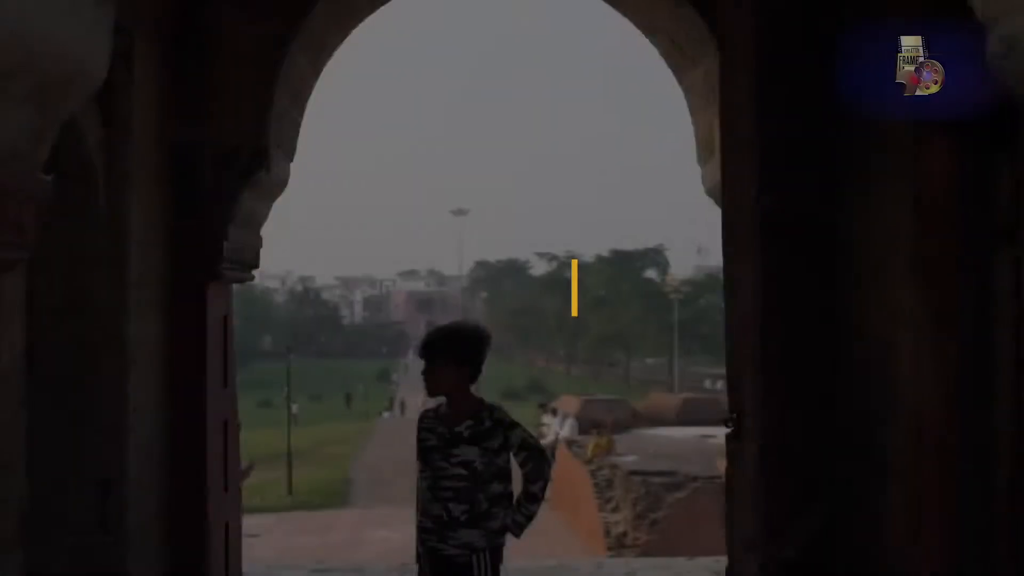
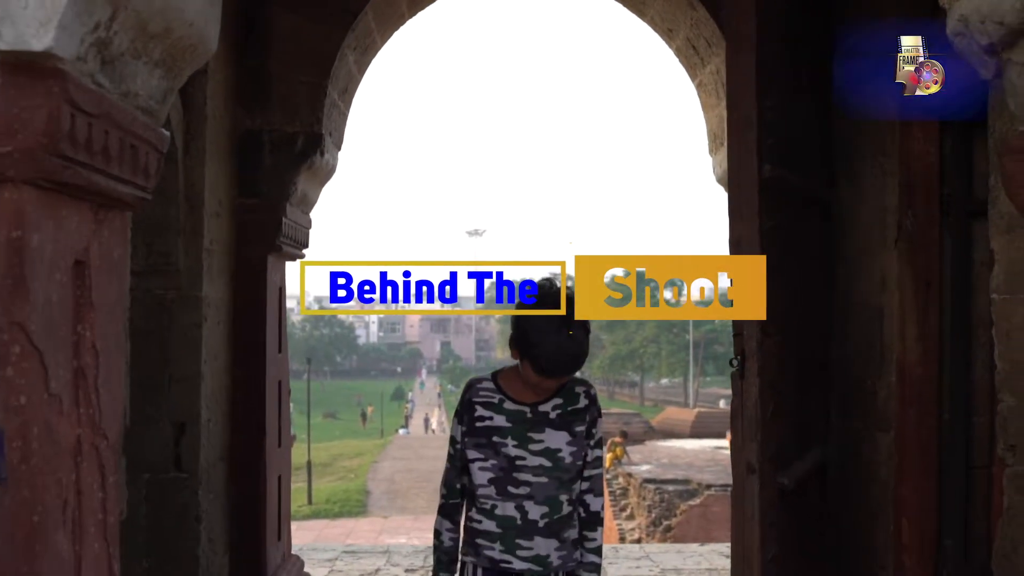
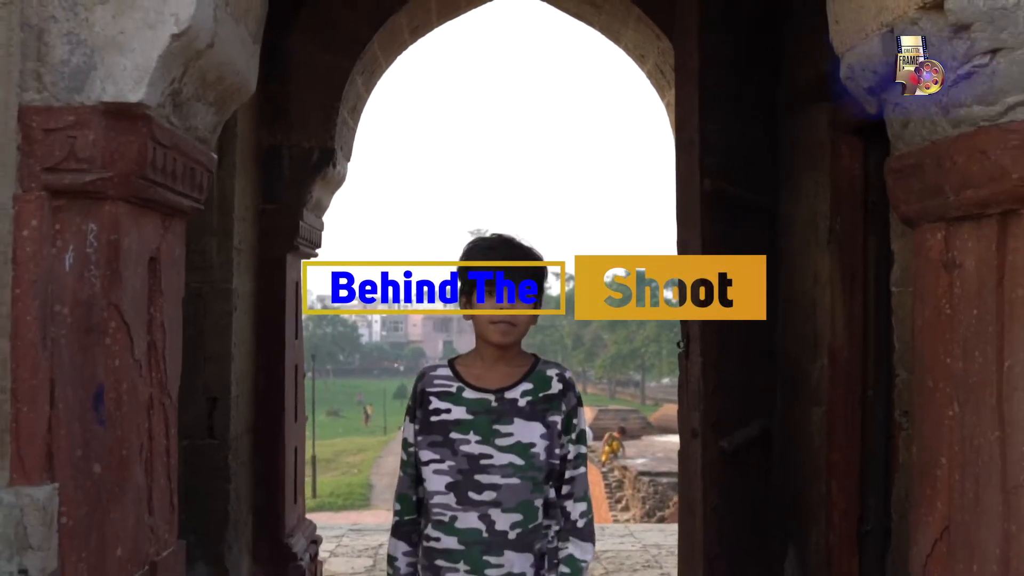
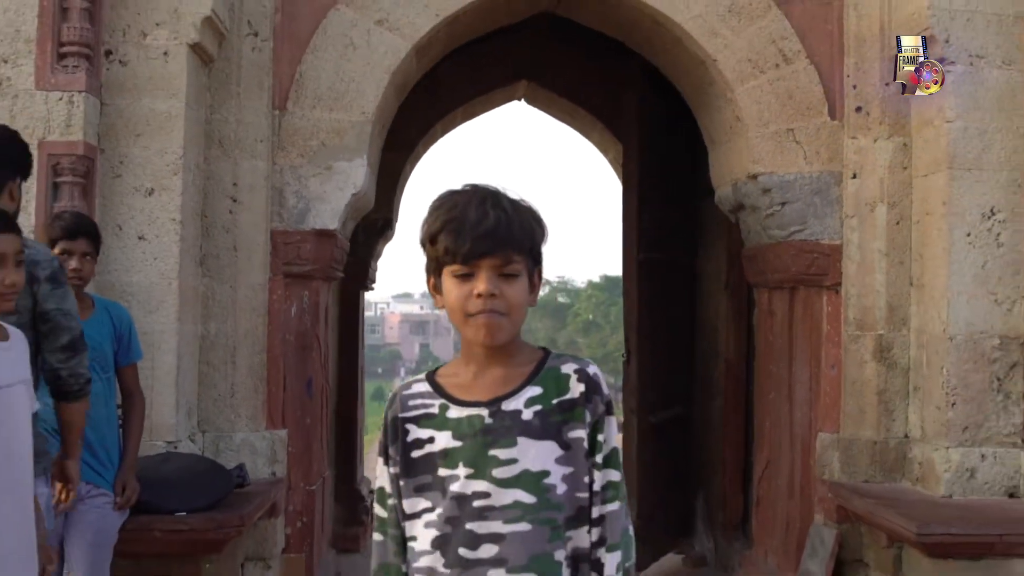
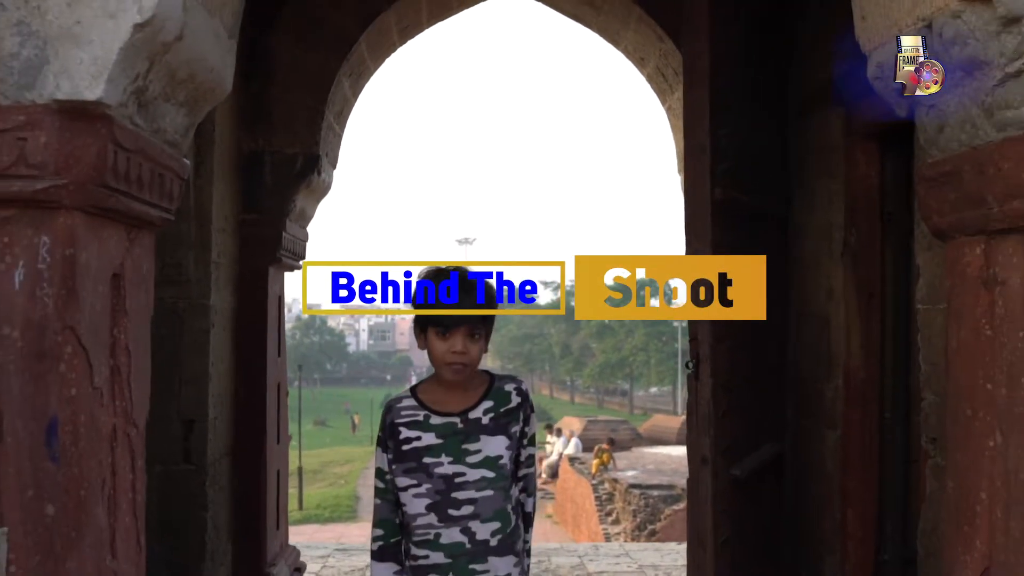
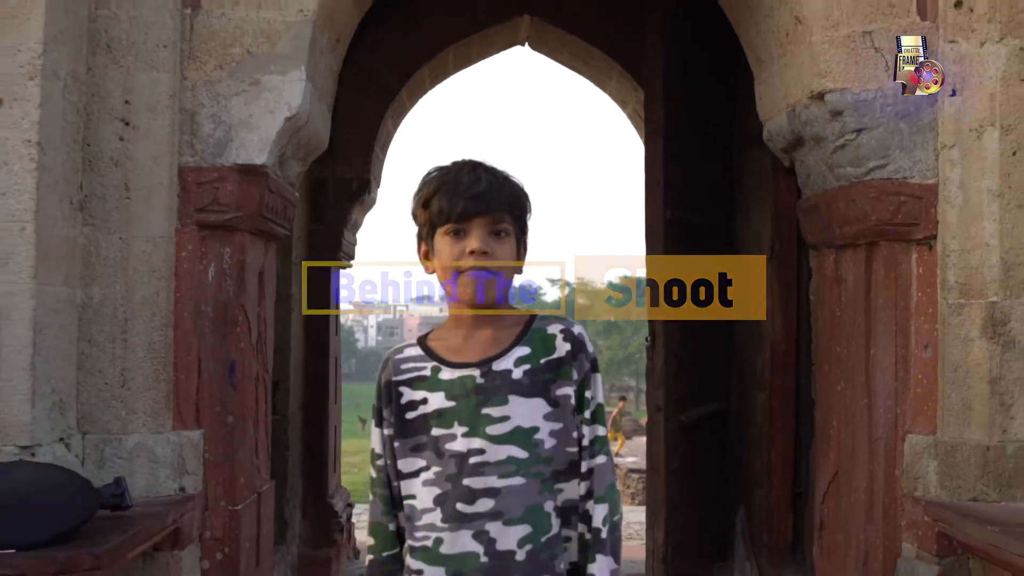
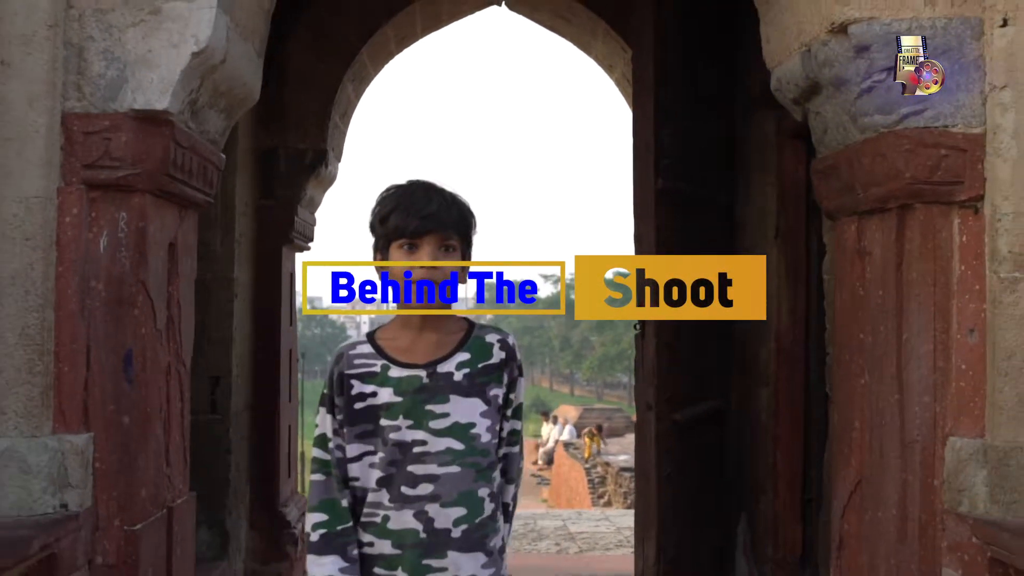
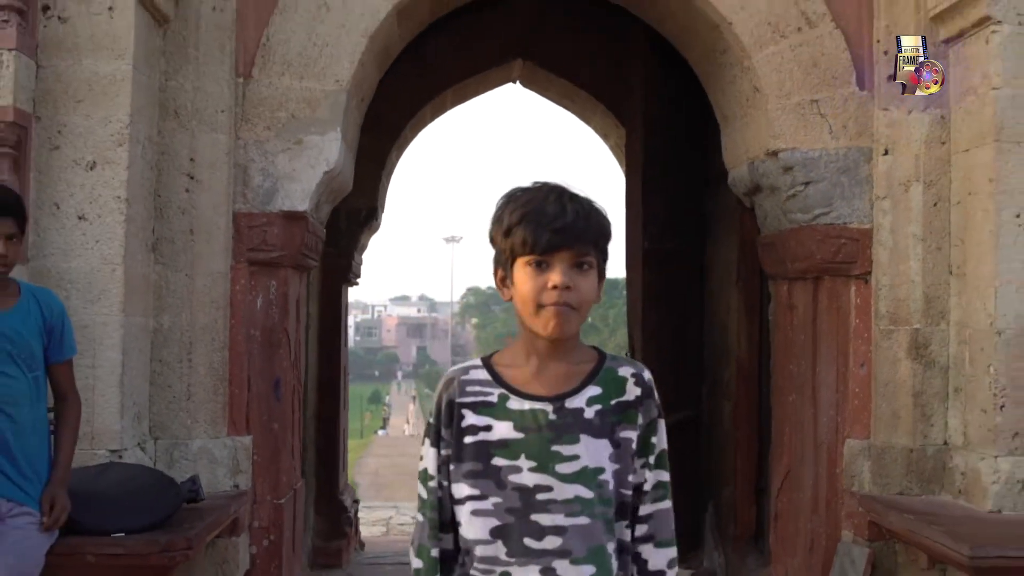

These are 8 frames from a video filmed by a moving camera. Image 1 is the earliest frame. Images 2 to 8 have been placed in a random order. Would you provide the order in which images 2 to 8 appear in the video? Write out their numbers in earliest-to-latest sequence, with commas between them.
2, 5, 3, 7, 6, 8, 4
